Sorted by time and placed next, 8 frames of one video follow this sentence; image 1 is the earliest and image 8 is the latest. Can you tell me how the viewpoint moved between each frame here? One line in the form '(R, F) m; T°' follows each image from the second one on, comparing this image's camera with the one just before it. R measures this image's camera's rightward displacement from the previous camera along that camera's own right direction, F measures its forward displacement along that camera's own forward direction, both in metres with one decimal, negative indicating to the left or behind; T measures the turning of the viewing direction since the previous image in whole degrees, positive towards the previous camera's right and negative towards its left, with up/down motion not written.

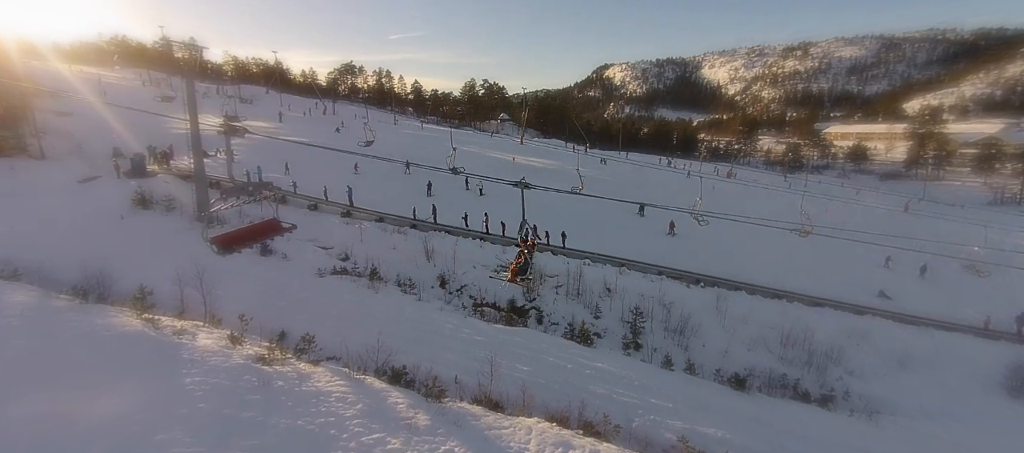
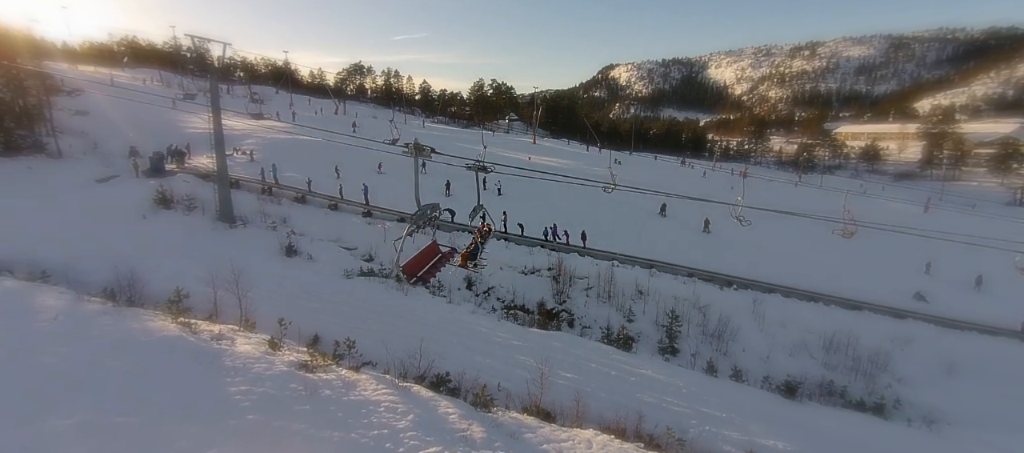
(-1.0, +0.4) m; -1°
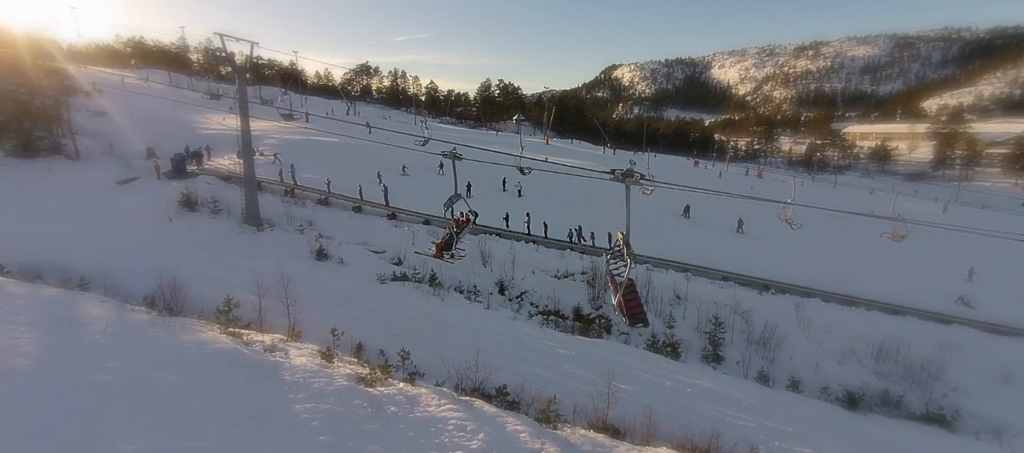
(-1.3, +0.4) m; 0°
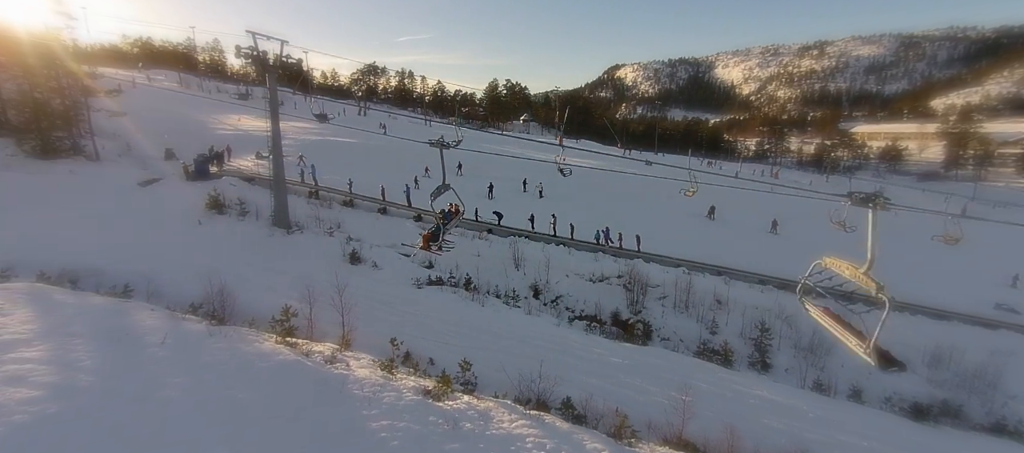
(-1.3, +0.4) m; 0°
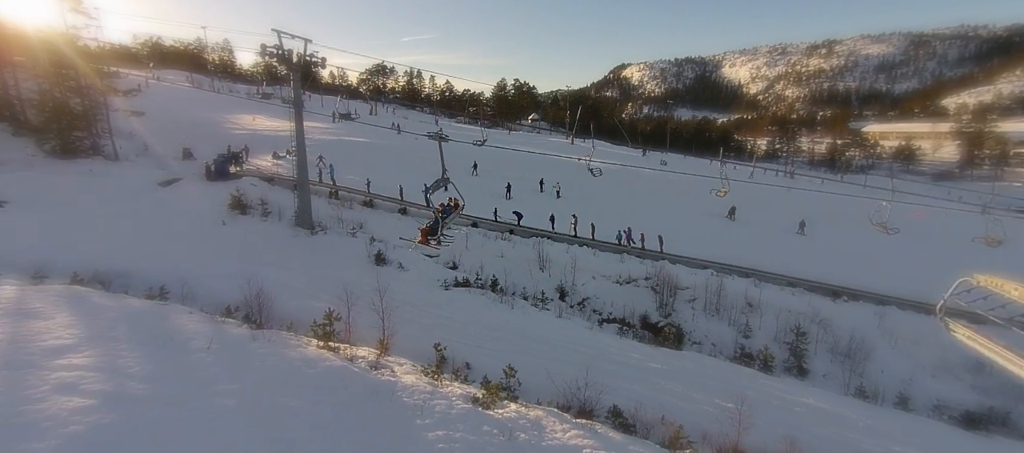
(-0.8, +0.3) m; -1°
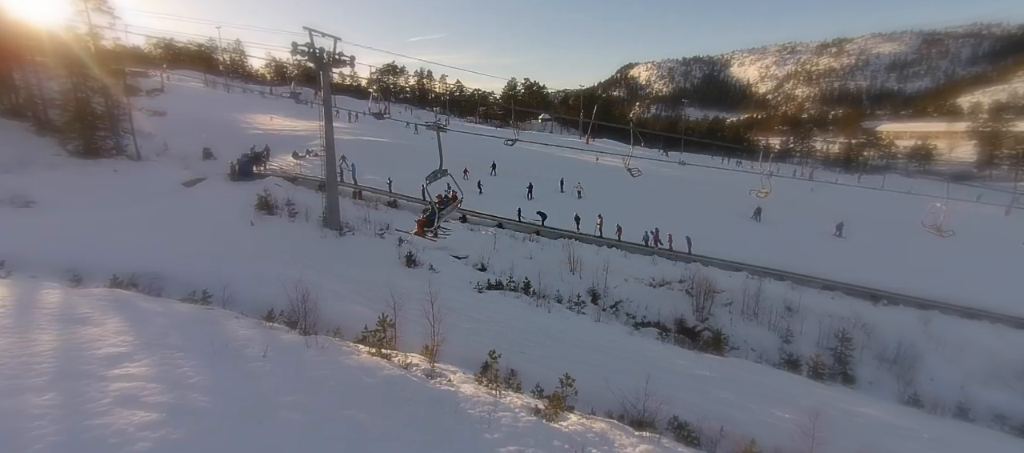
(-1.0, +0.3) m; -1°
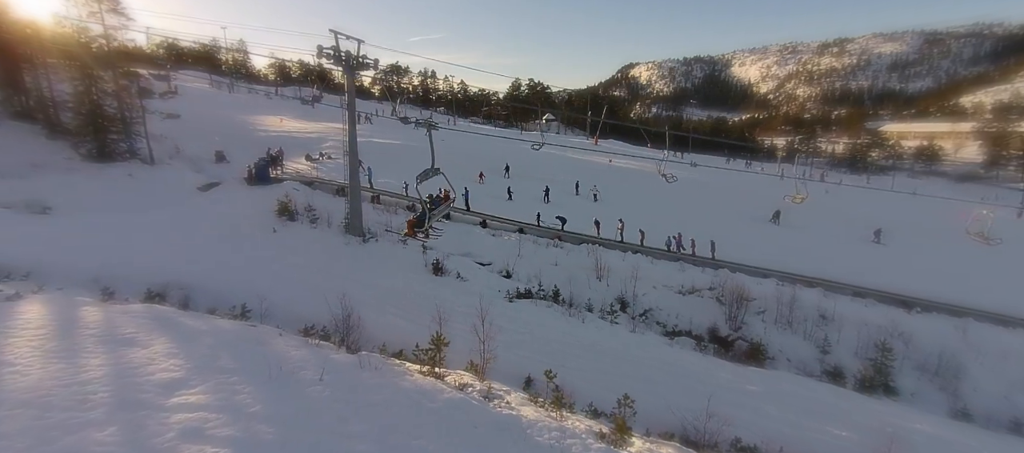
(-1.0, +0.3) m; 0°
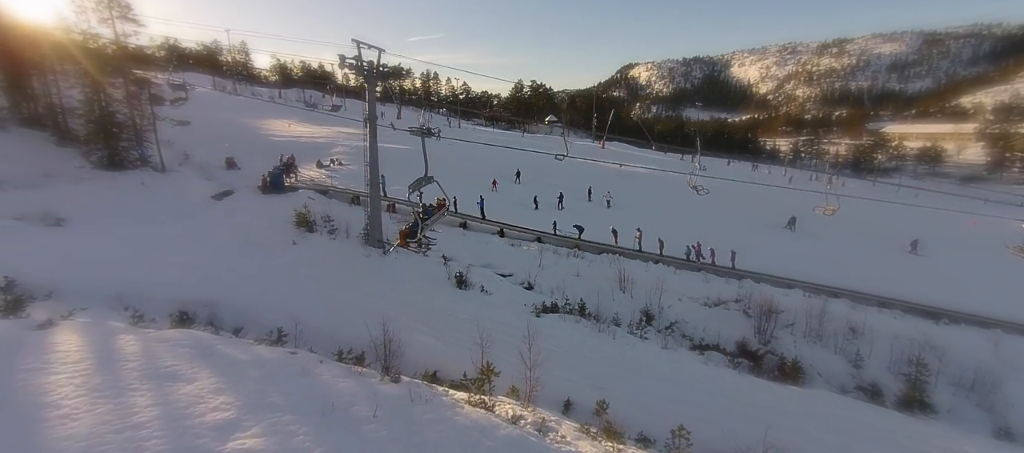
(-0.9, +0.2) m; 0°
